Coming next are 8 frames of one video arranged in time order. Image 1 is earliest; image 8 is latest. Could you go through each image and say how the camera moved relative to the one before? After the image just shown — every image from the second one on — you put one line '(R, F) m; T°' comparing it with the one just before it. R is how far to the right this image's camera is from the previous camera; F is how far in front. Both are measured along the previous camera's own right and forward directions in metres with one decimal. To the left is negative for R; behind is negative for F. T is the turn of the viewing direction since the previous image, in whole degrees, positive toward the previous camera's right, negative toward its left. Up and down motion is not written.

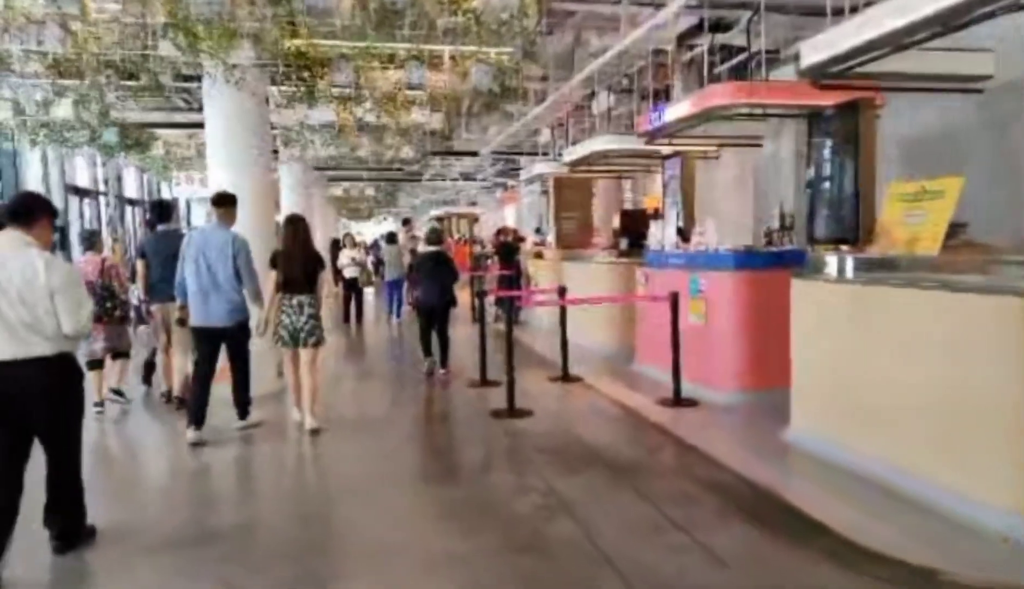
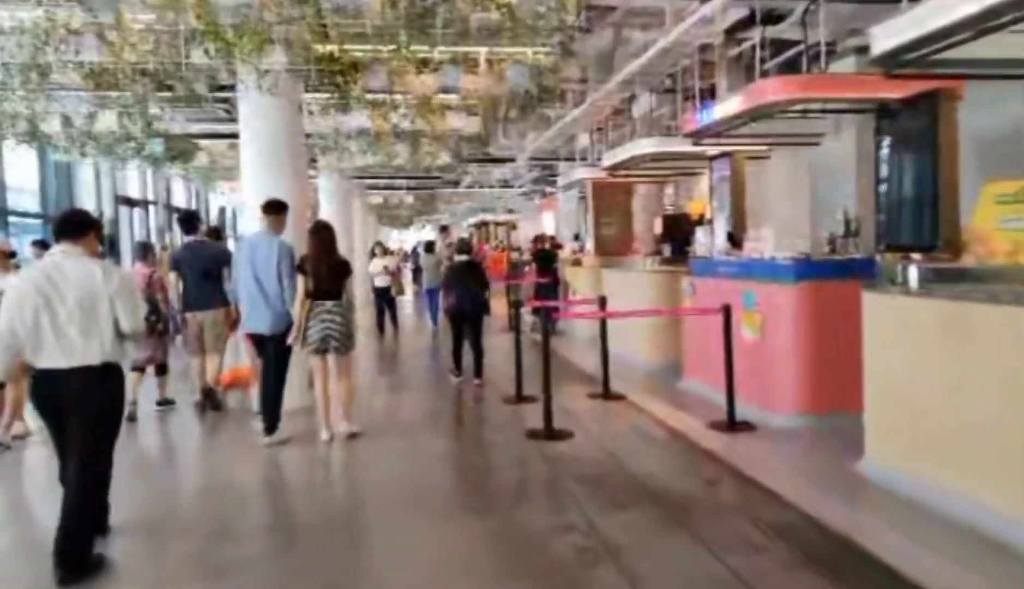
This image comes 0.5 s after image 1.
(0.0, +0.4) m; -3°
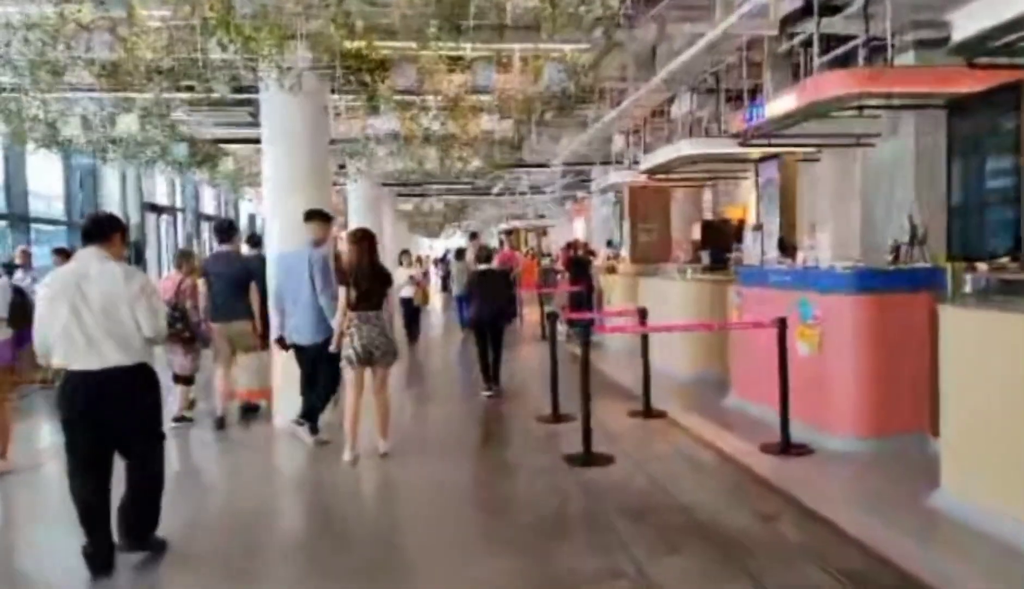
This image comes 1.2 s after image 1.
(-0.1, +0.4) m; -2°
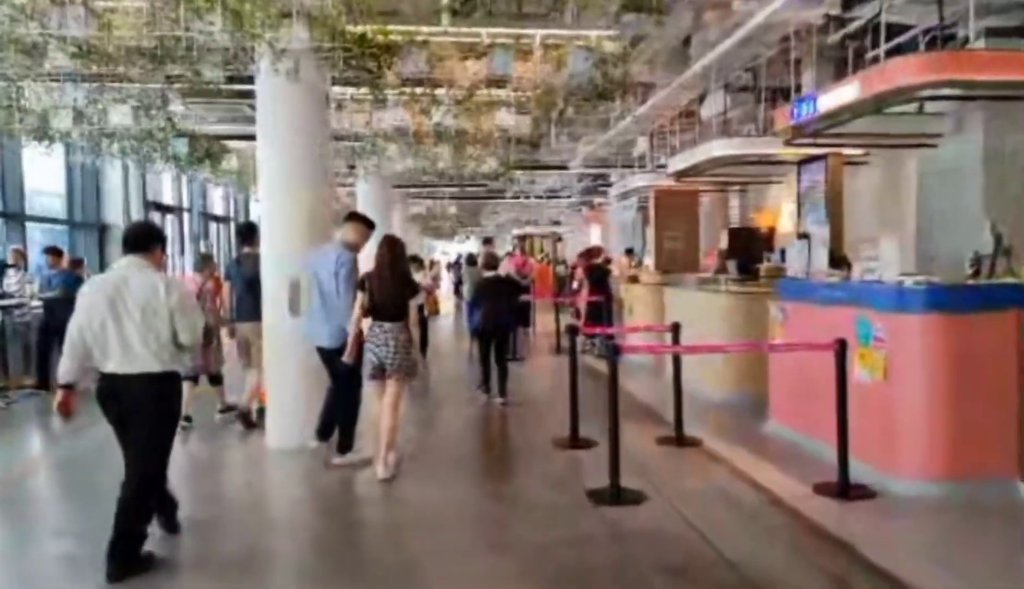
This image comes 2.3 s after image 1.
(-0.1, +0.7) m; -1°
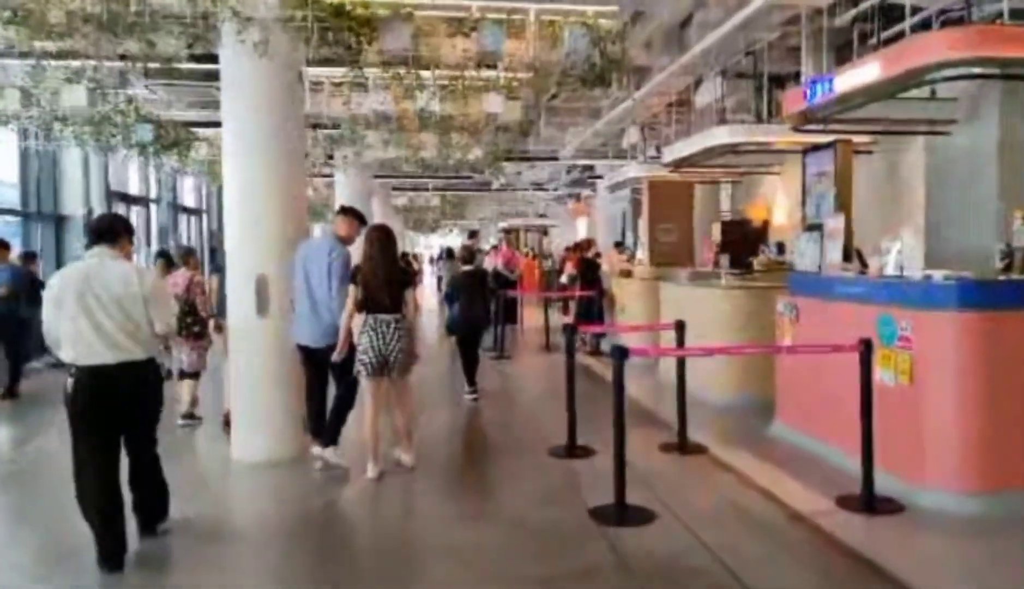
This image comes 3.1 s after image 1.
(-0.1, +0.5) m; +1°
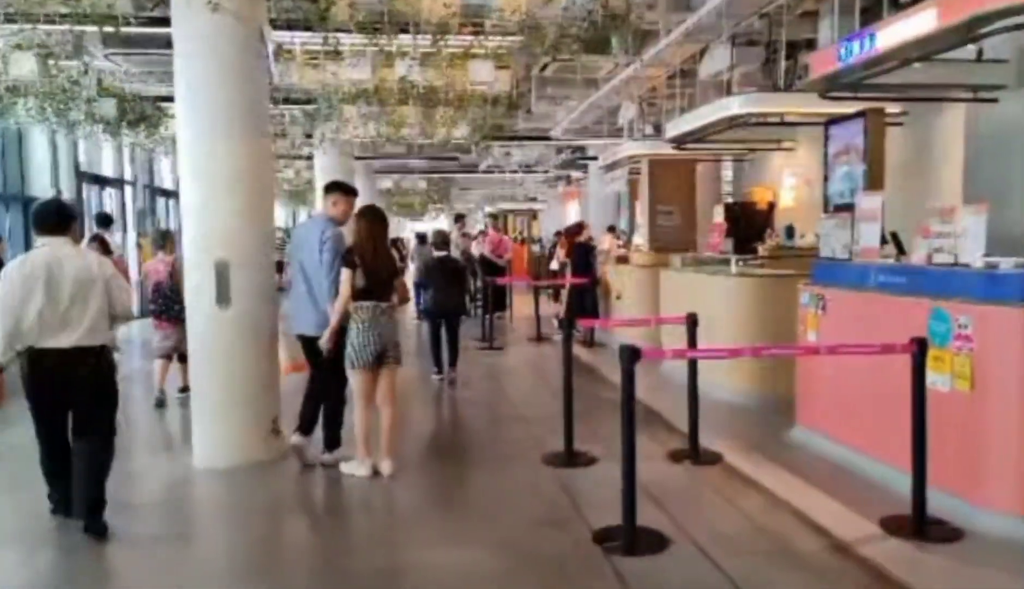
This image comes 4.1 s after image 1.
(0.0, +0.8) m; +1°
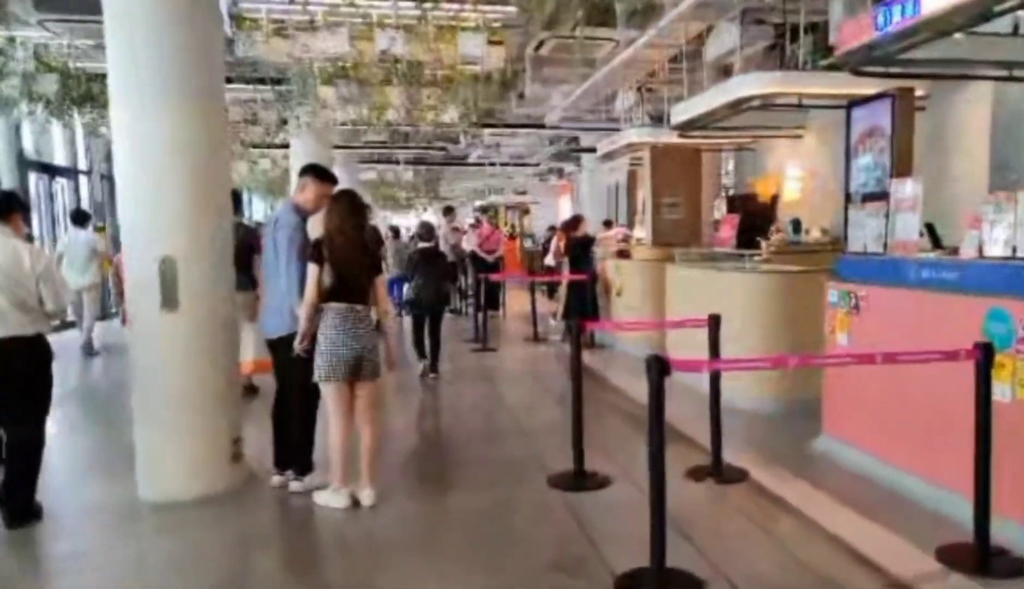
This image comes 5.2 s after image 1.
(-0.1, +0.5) m; +1°
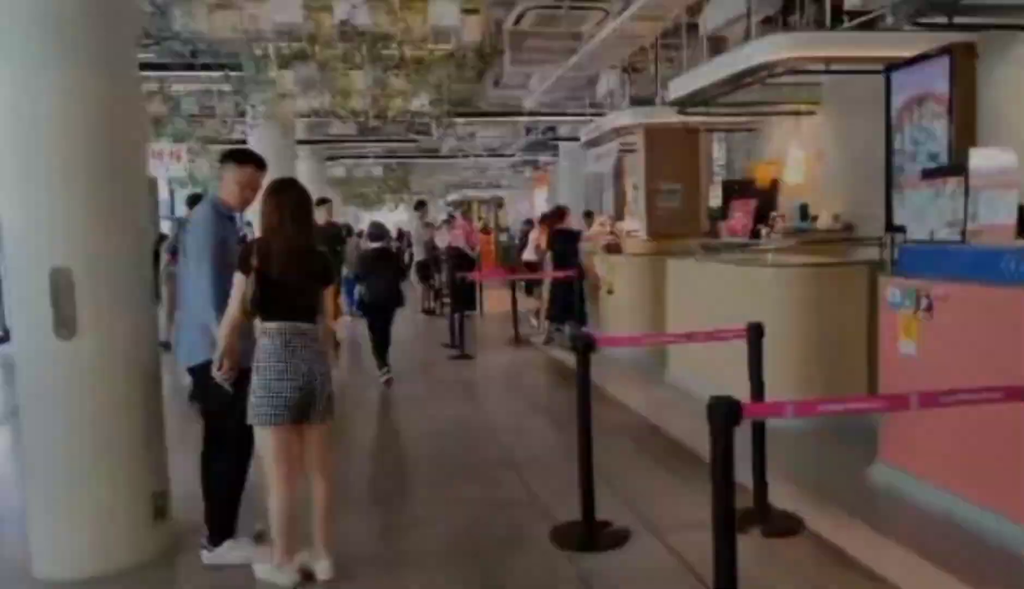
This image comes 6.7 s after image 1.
(-0.1, +1.1) m; +2°
